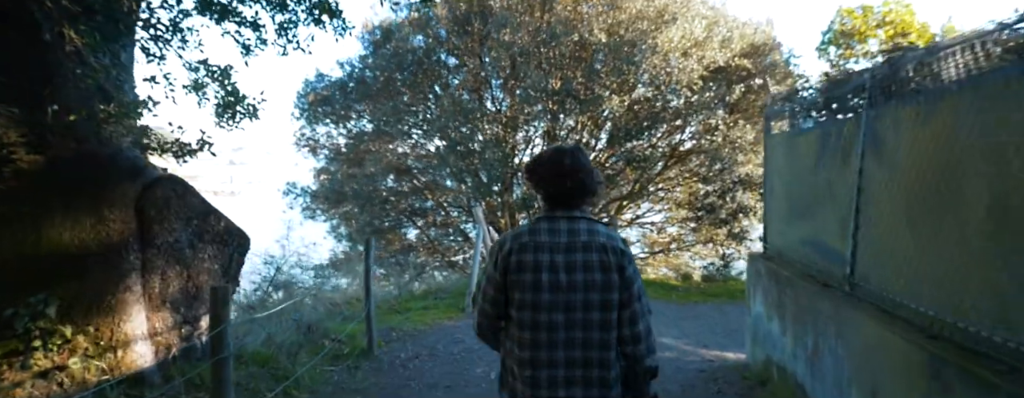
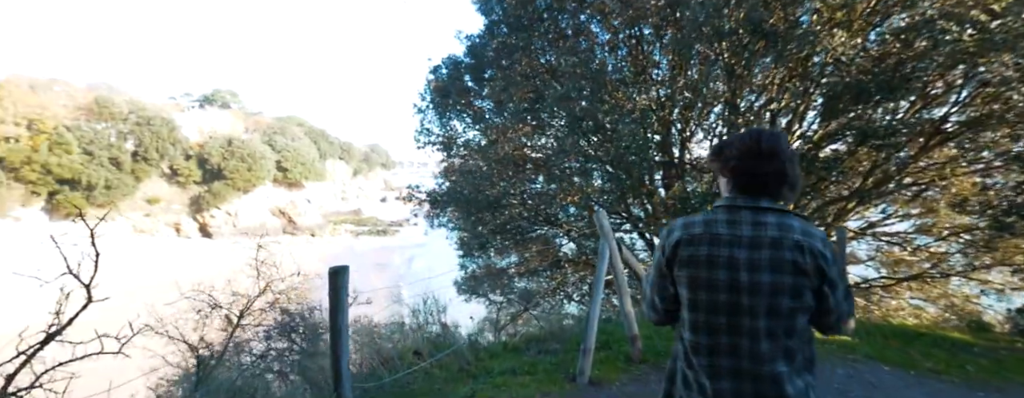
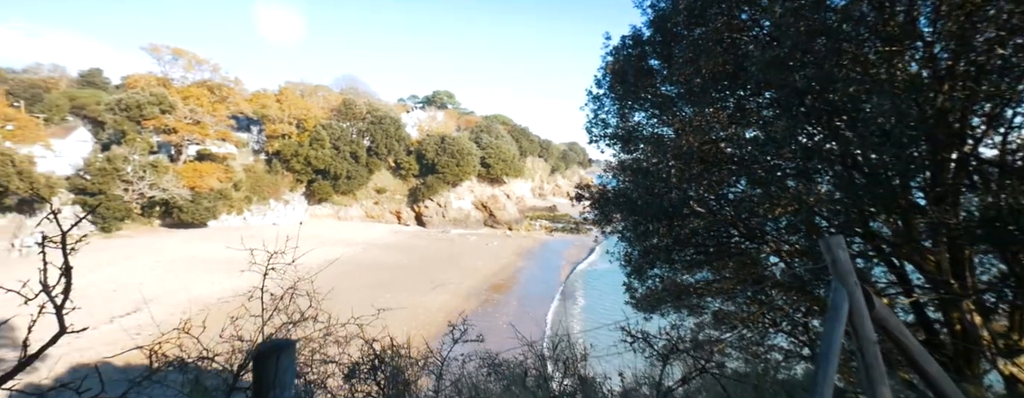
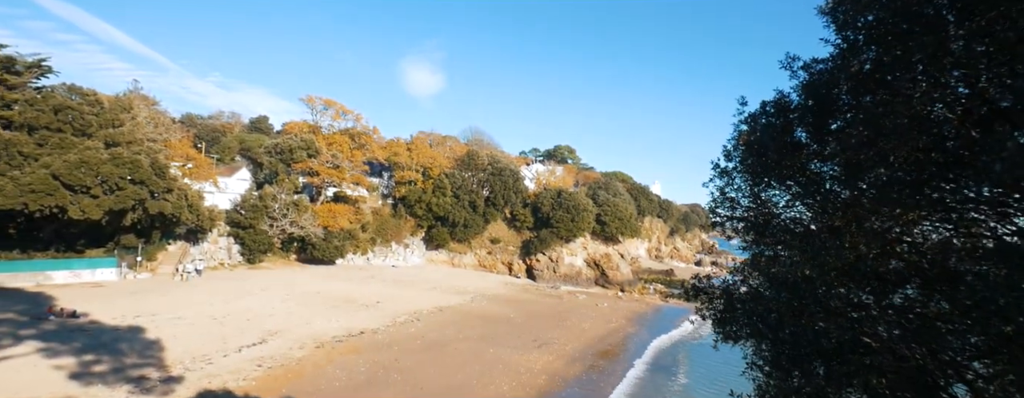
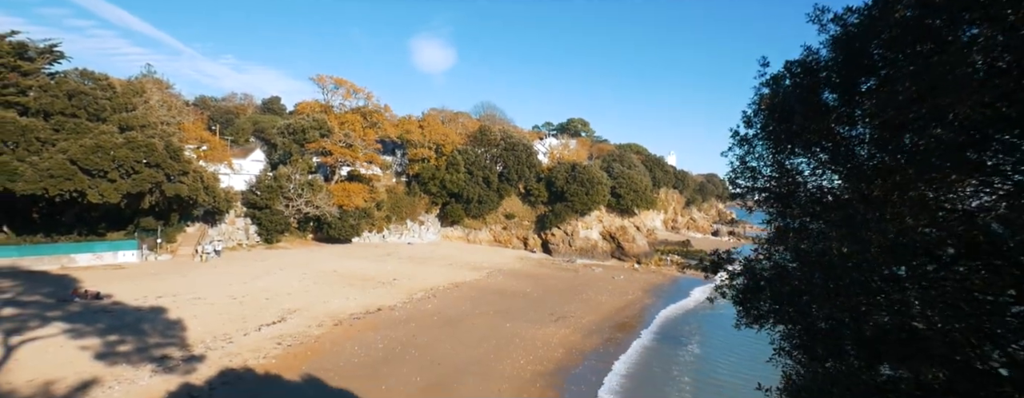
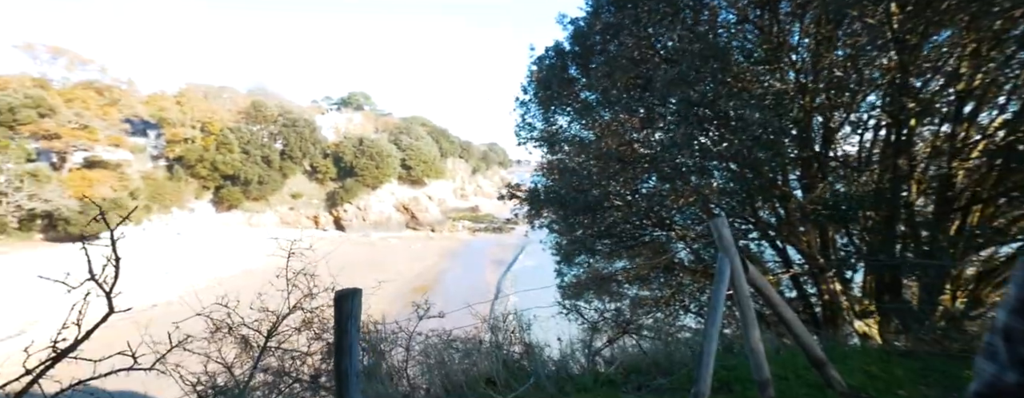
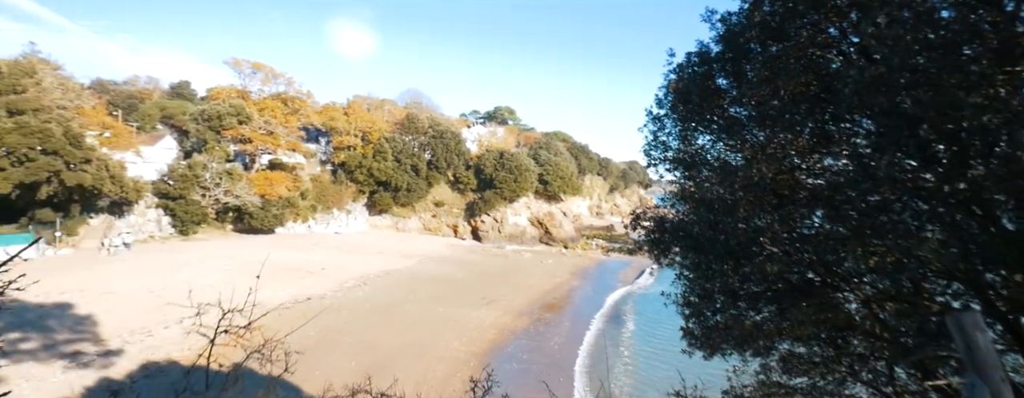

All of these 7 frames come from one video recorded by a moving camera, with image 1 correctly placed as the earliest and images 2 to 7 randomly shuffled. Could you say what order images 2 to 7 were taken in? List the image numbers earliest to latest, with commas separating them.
2, 6, 3, 7, 4, 5
